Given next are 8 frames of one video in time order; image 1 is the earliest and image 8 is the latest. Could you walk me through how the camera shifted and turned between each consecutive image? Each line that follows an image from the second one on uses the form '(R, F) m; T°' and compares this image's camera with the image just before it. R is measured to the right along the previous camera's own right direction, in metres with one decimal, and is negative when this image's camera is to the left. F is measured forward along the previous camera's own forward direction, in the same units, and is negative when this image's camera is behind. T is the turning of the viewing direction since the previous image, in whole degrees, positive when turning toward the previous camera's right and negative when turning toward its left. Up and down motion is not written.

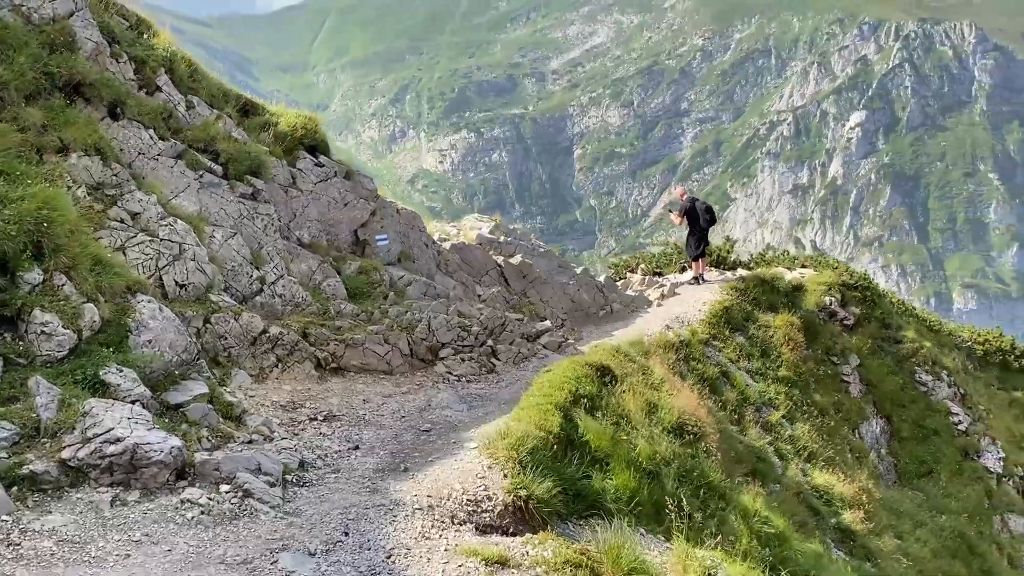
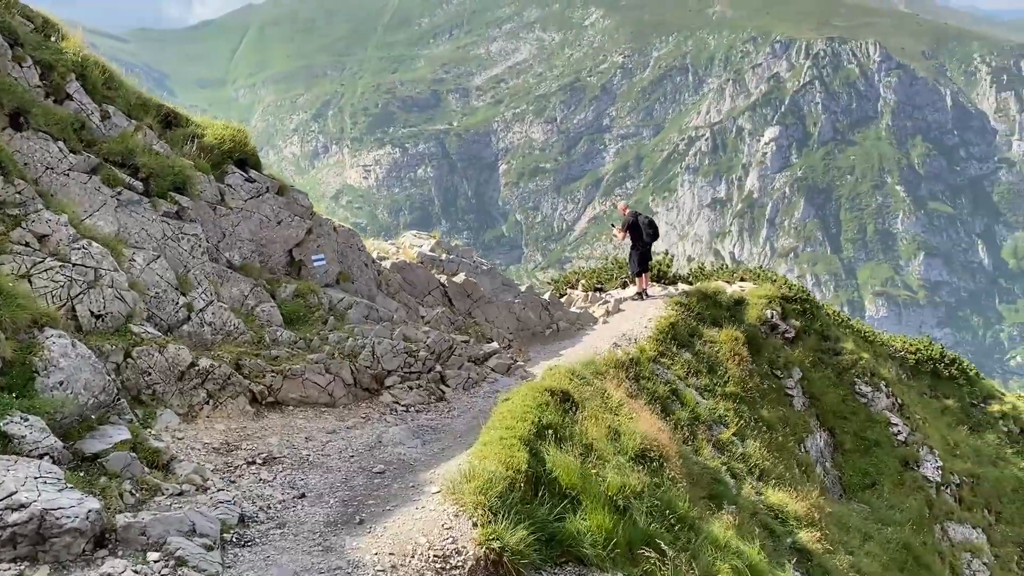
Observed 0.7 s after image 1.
(-0.3, +0.8) m; +5°
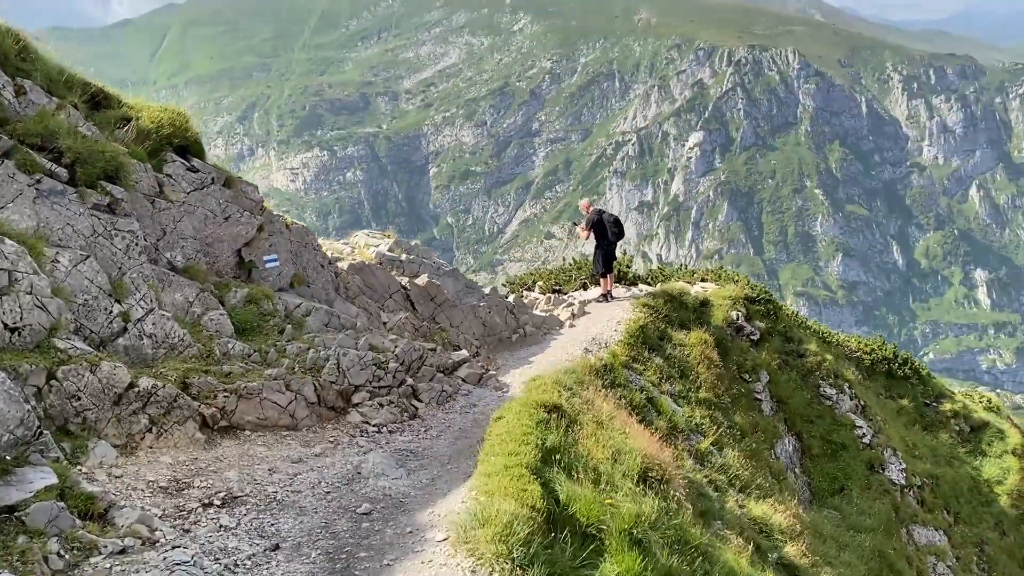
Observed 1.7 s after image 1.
(-0.7, +1.4) m; +5°
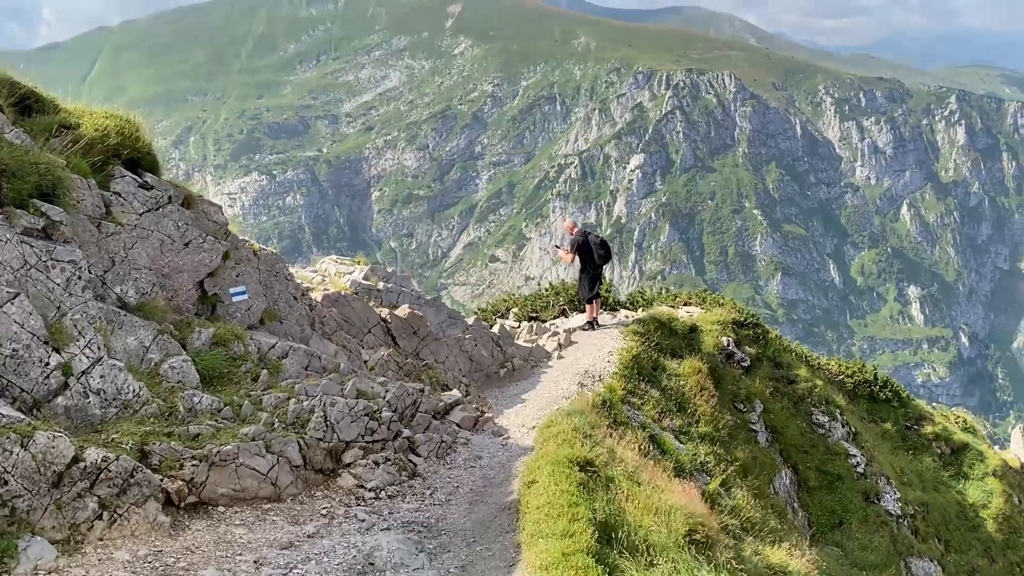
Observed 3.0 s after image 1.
(-0.8, +1.7) m; +4°
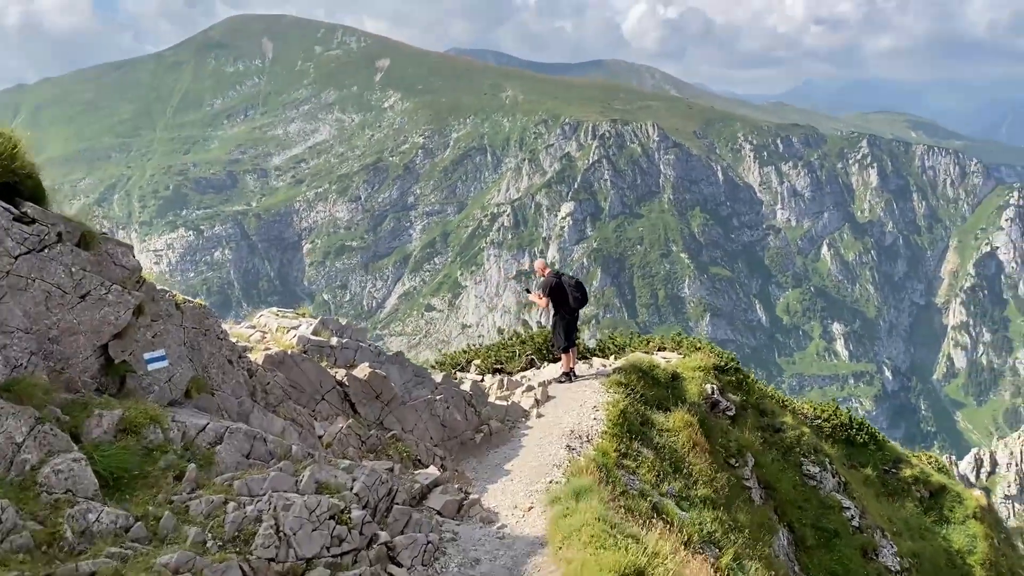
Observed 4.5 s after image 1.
(-0.7, +2.4) m; +4°
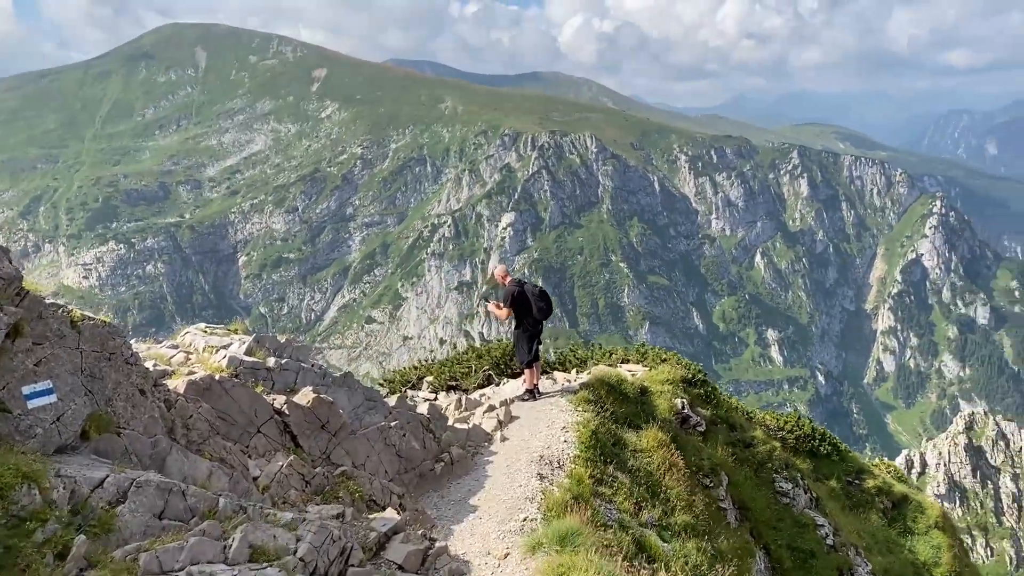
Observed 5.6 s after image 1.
(-0.3, +1.6) m; +4°
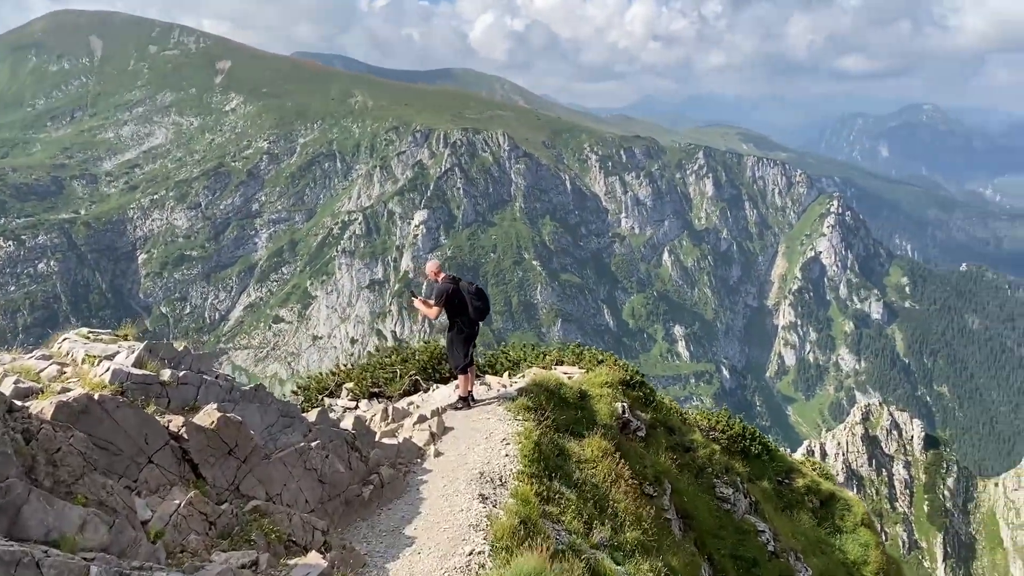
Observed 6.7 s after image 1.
(-0.3, +1.5) m; +6°
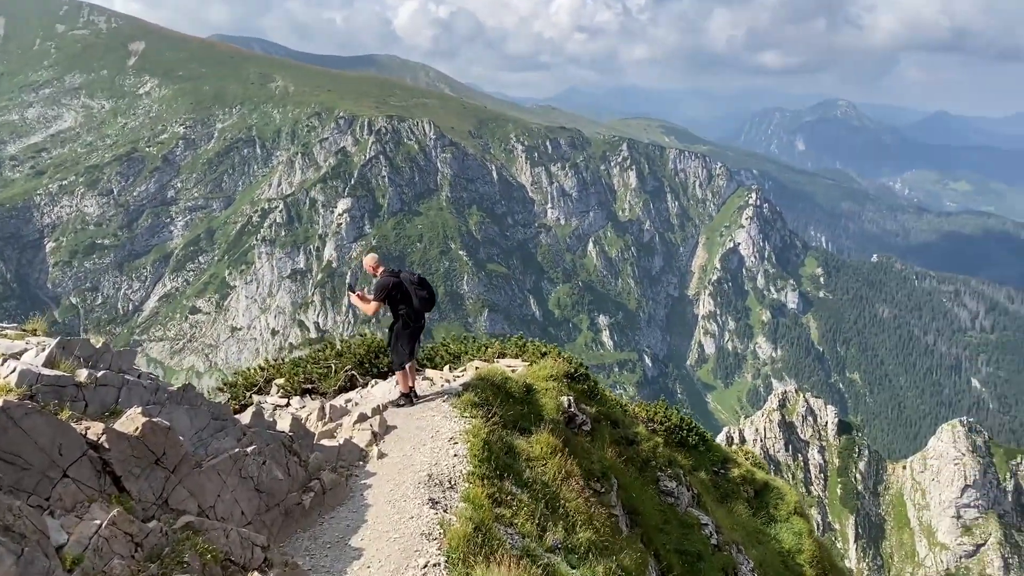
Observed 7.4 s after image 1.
(-0.3, +0.7) m; +5°
